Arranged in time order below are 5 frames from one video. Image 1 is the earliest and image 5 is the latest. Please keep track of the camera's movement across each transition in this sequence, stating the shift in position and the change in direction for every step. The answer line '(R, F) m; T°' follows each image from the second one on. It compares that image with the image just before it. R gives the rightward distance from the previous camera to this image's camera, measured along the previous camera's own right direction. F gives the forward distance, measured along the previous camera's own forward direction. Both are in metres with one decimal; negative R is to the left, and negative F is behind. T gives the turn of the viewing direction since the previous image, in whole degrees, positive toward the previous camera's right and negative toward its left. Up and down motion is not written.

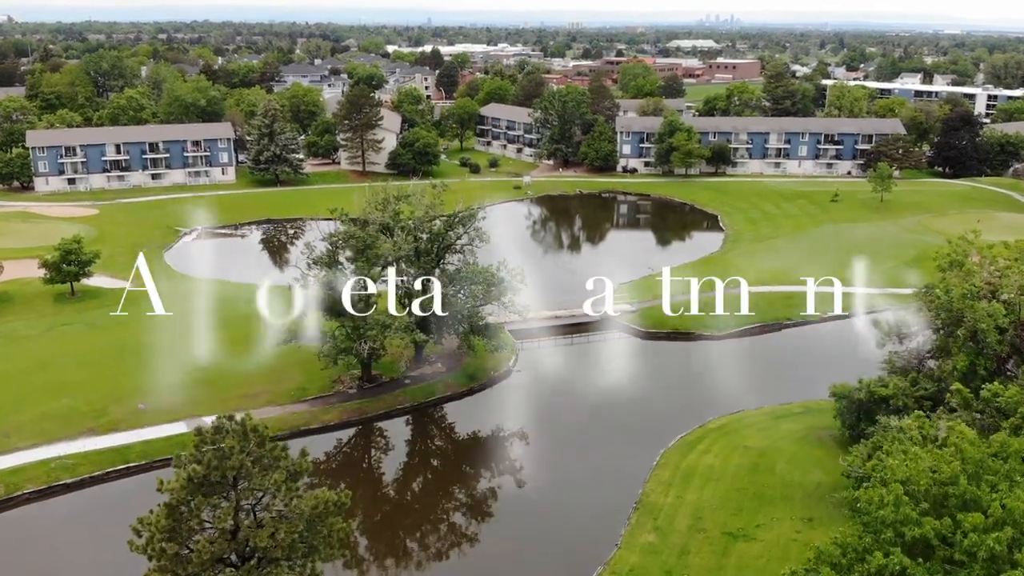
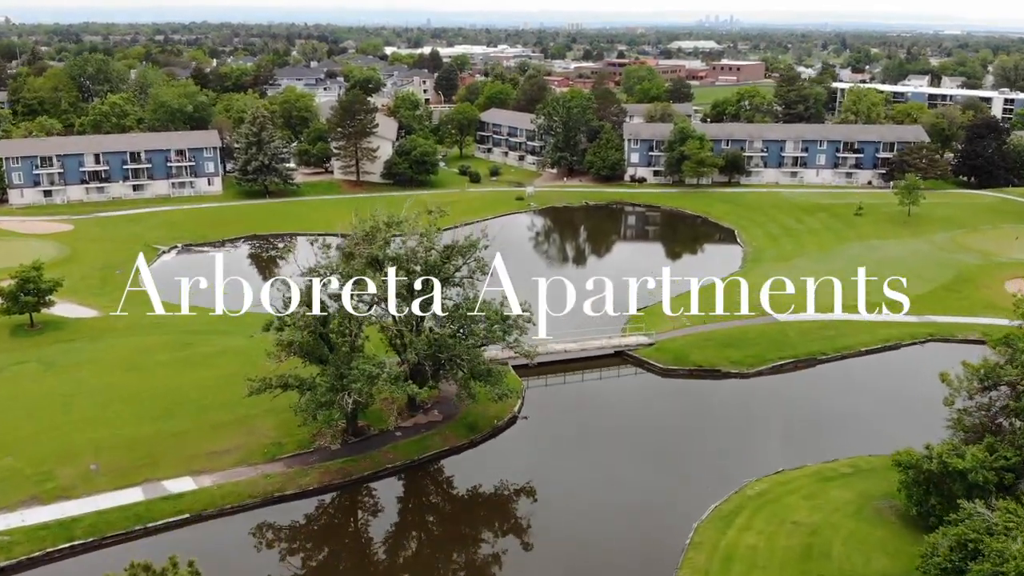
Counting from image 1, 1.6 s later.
(-0.3, +4.6) m; 0°
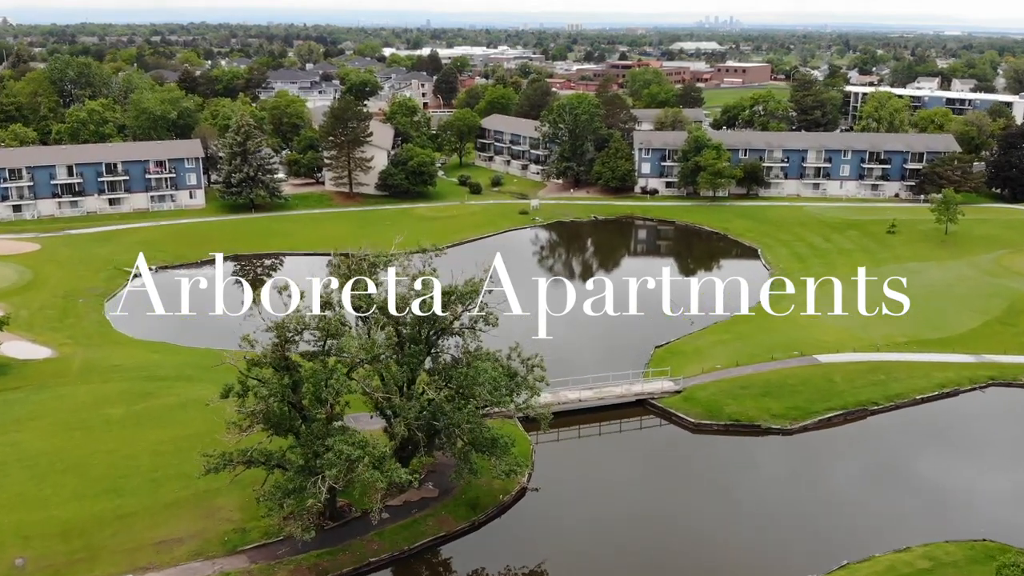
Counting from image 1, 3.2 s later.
(-0.4, +5.3) m; 0°
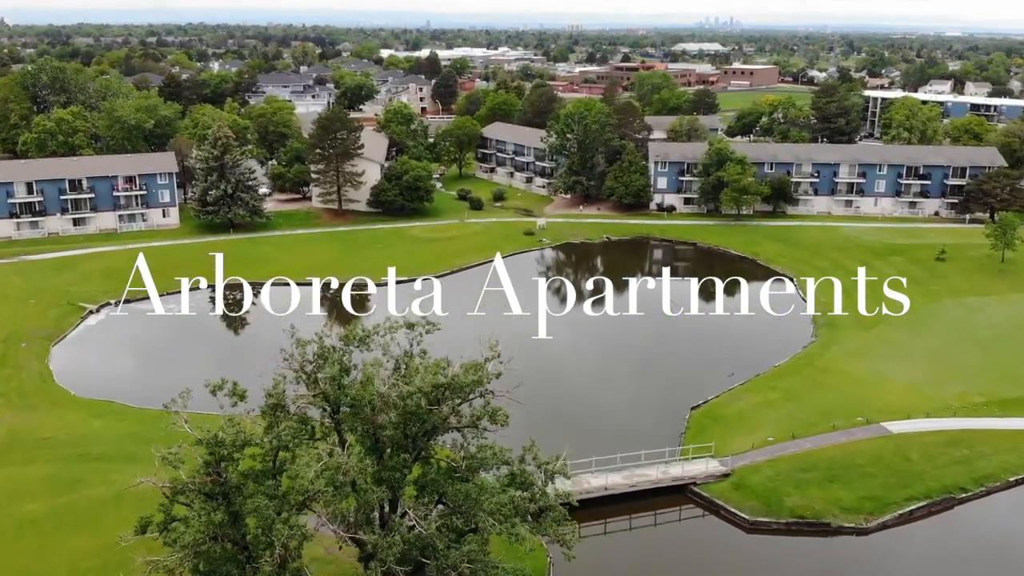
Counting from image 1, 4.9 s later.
(-0.4, +6.7) m; 0°
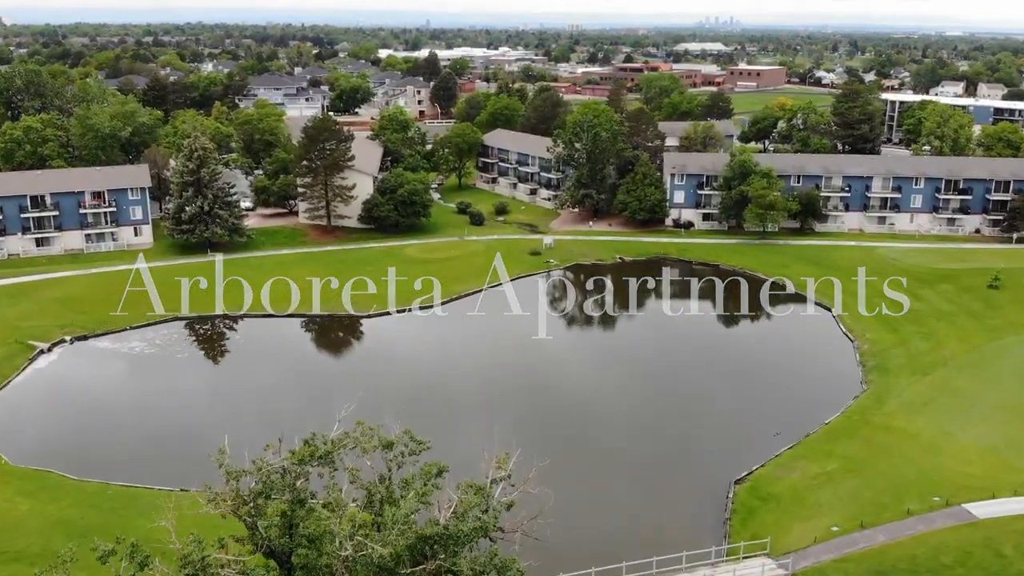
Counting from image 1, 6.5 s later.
(-0.4, +5.8) m; 0°
